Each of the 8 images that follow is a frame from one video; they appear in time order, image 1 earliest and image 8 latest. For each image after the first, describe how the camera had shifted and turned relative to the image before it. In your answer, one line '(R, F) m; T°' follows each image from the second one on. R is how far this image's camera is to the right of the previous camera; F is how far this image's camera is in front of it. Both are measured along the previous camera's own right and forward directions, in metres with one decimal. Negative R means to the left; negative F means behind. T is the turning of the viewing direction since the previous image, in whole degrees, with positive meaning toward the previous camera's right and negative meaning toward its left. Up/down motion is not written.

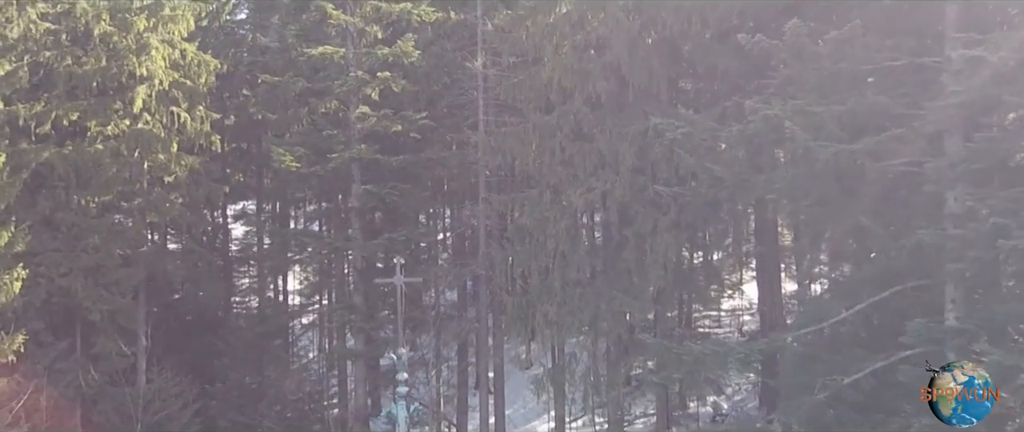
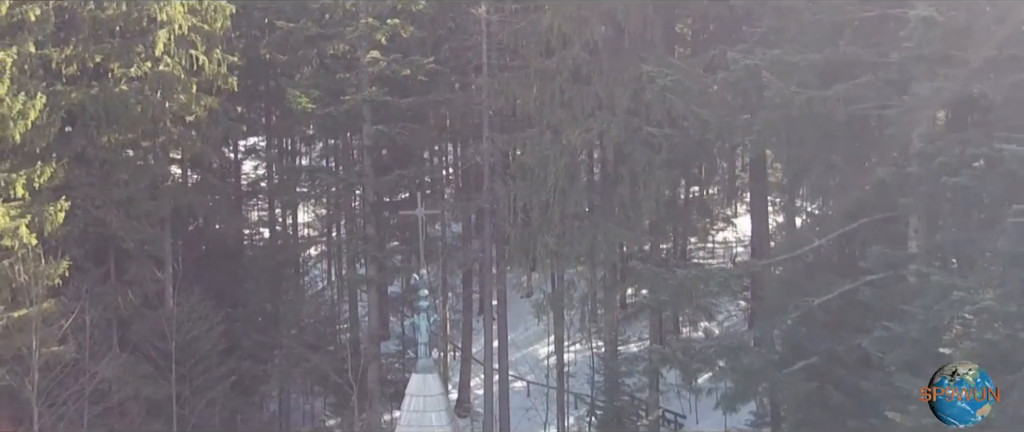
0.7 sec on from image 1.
(0.0, -1.3) m; 0°
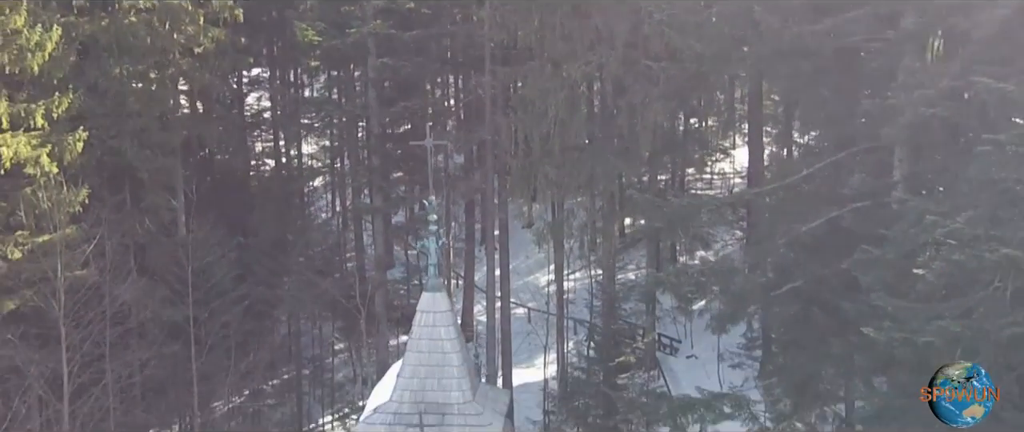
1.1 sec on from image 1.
(0.0, -0.7) m; 0°
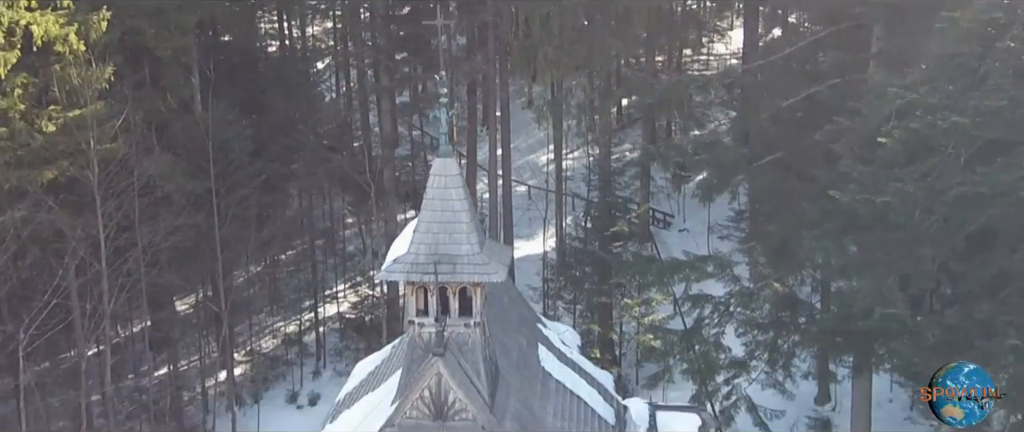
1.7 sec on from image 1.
(0.0, -1.2) m; 0°
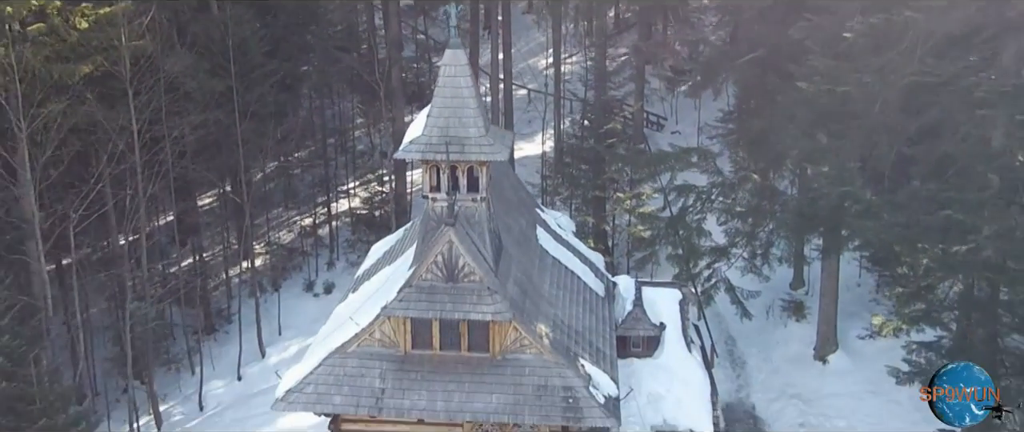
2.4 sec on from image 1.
(0.0, -1.6) m; 0°
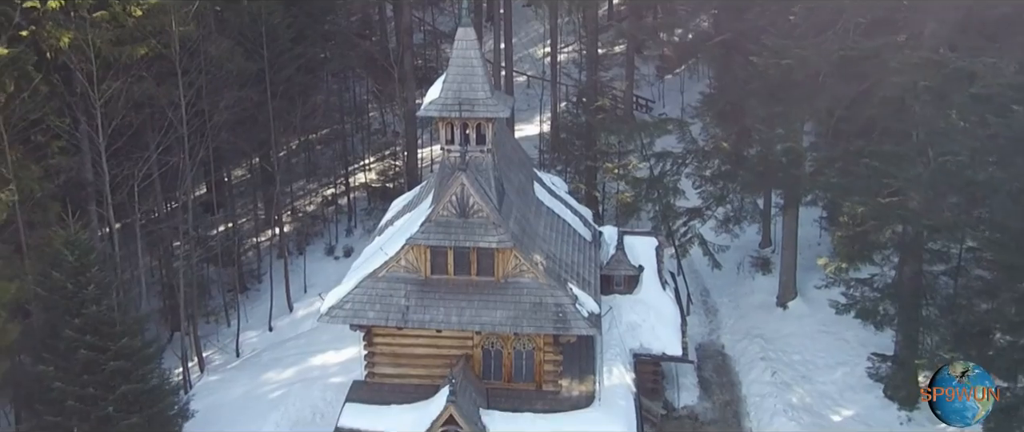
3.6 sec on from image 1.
(0.0, -3.0) m; 0°
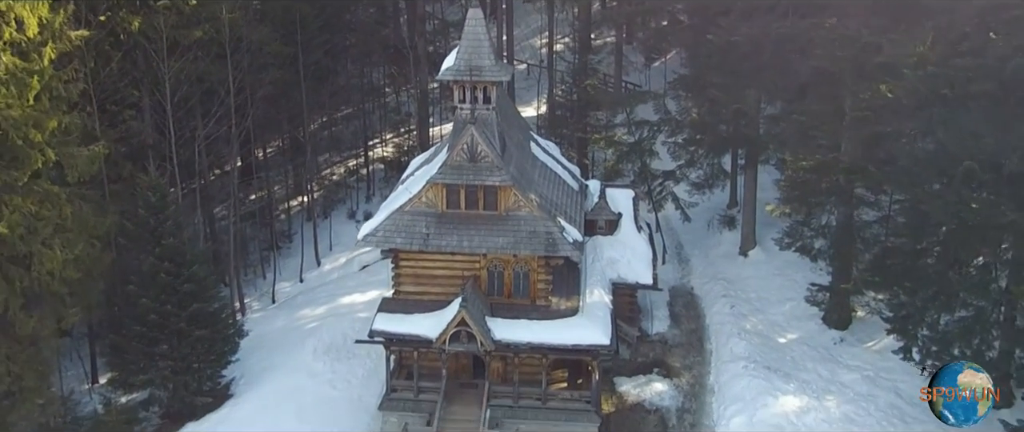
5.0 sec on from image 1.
(0.0, -4.0) m; 0°
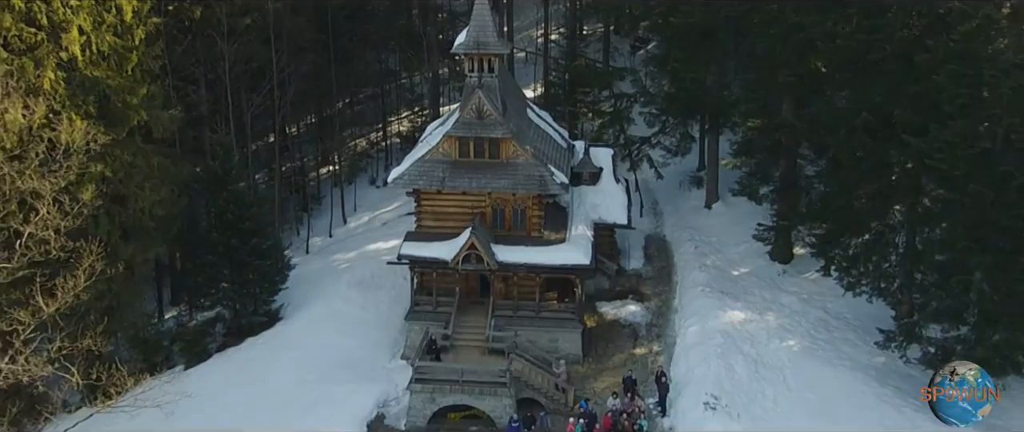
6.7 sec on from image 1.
(+0.1, -5.0) m; 0°
